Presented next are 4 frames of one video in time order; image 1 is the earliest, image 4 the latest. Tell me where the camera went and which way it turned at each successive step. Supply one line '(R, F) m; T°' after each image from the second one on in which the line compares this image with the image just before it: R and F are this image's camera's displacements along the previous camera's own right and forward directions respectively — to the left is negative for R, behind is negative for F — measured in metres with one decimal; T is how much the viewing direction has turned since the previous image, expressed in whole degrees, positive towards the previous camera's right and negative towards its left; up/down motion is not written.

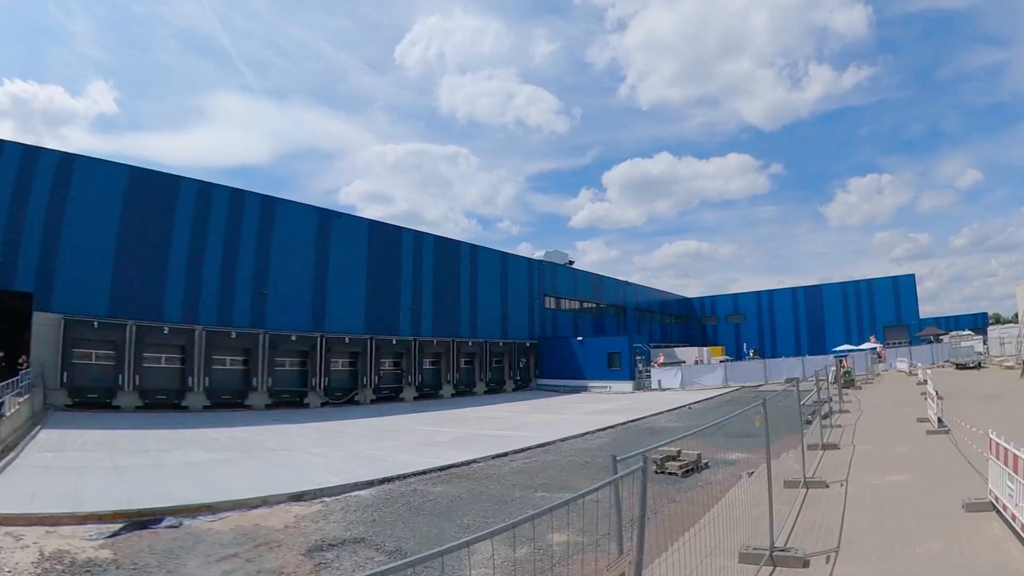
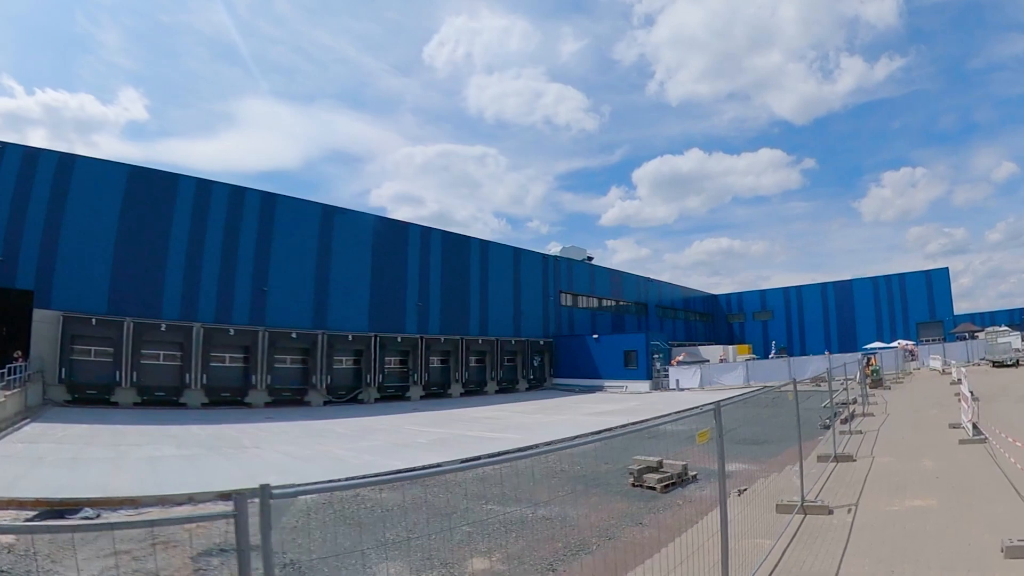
(+0.8, +1.0) m; -2°
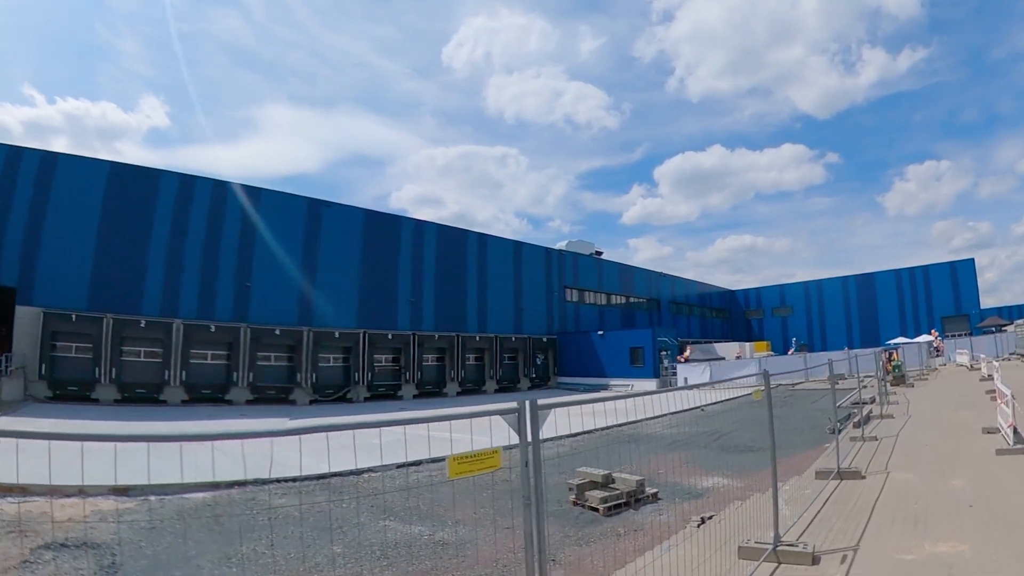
(+1.0, +1.4) m; -2°
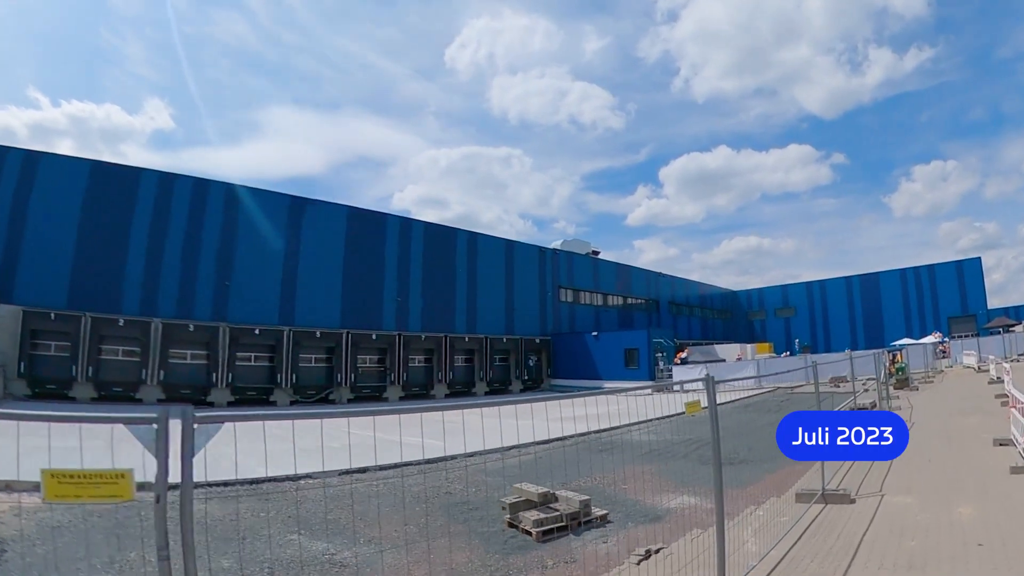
(+0.7, +0.9) m; 0°
